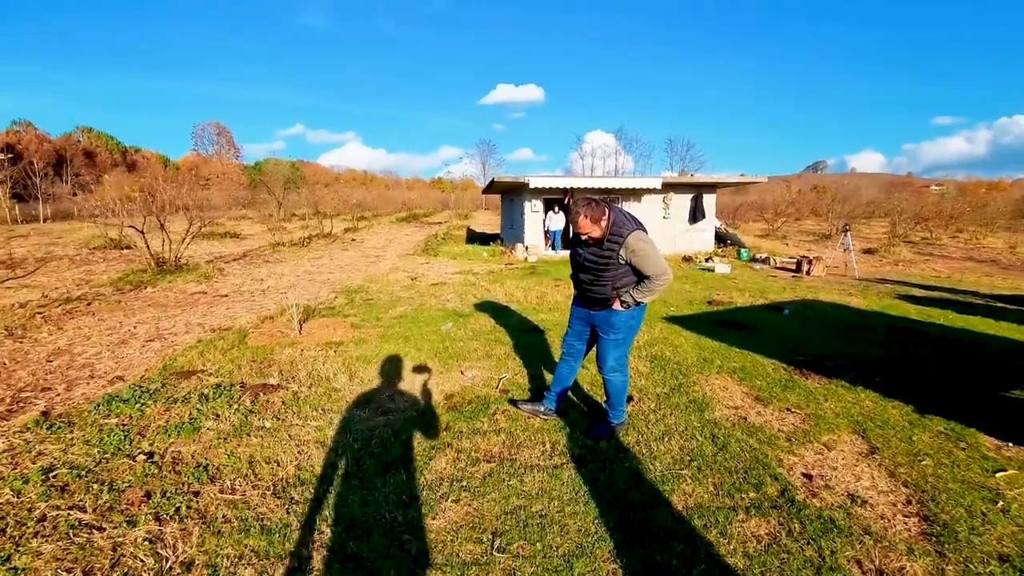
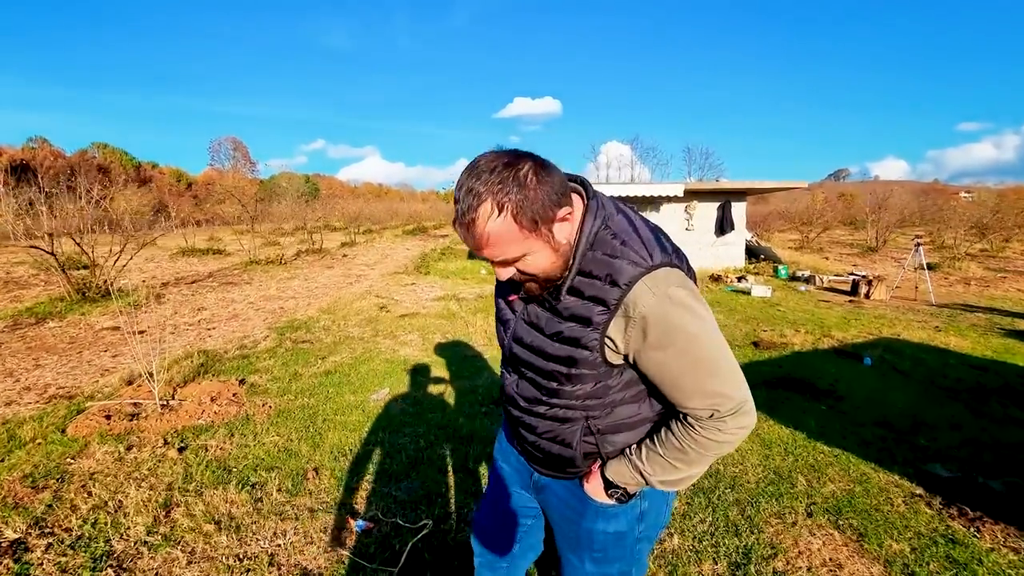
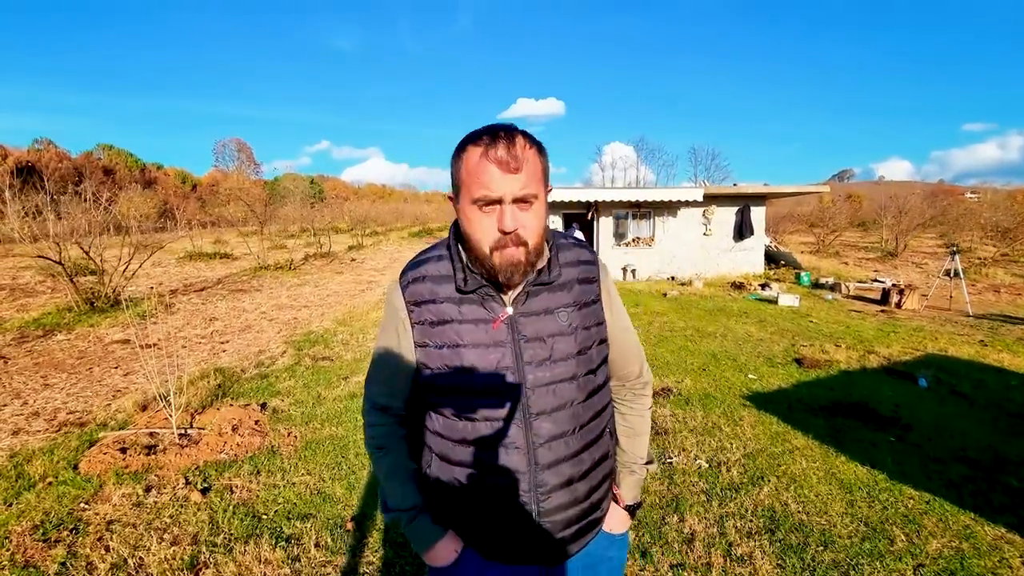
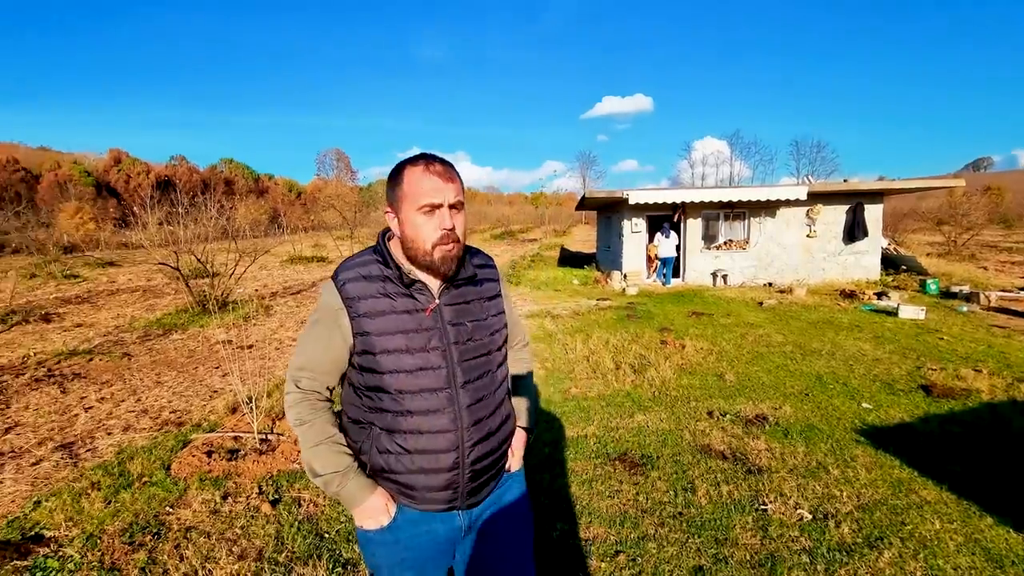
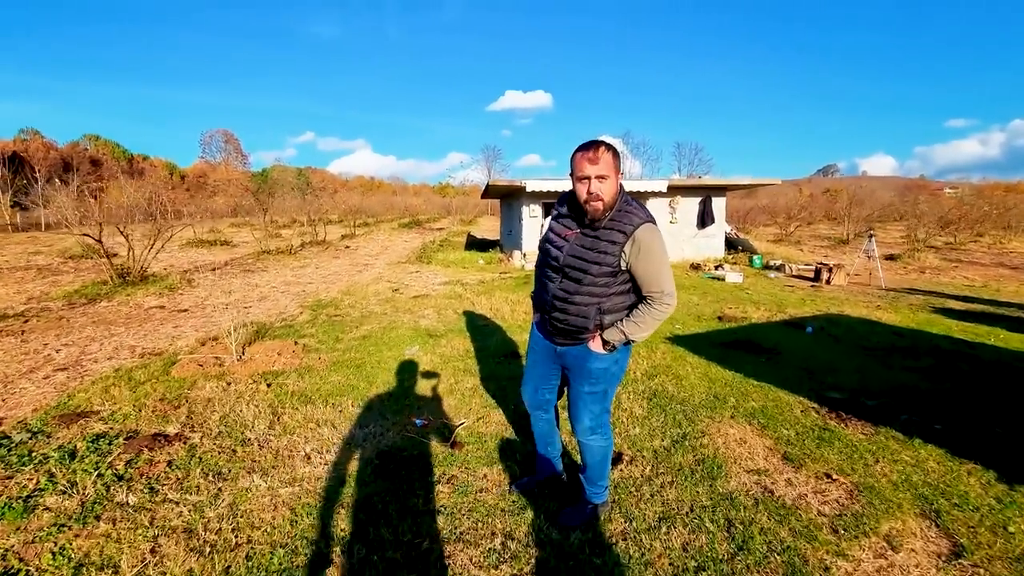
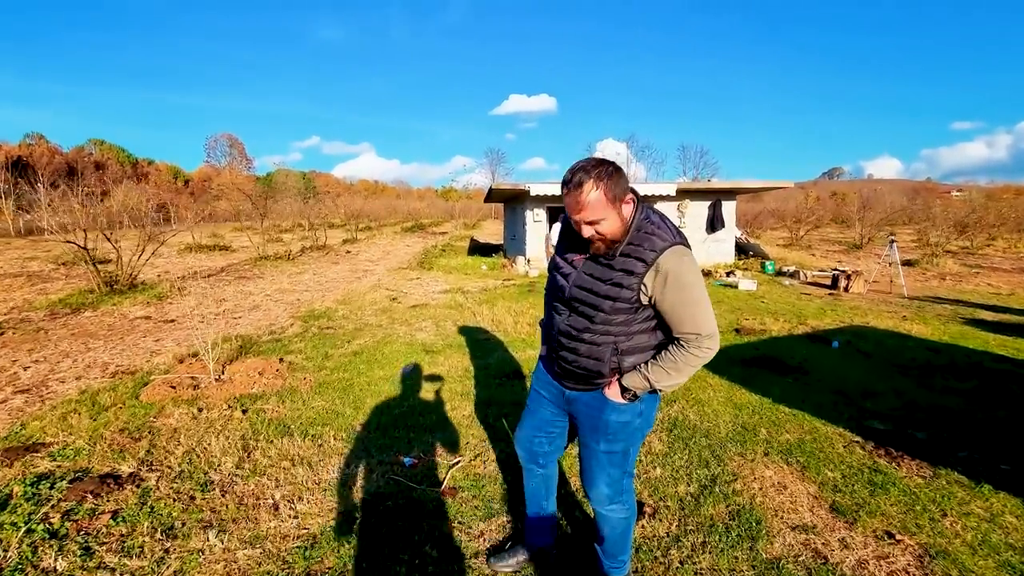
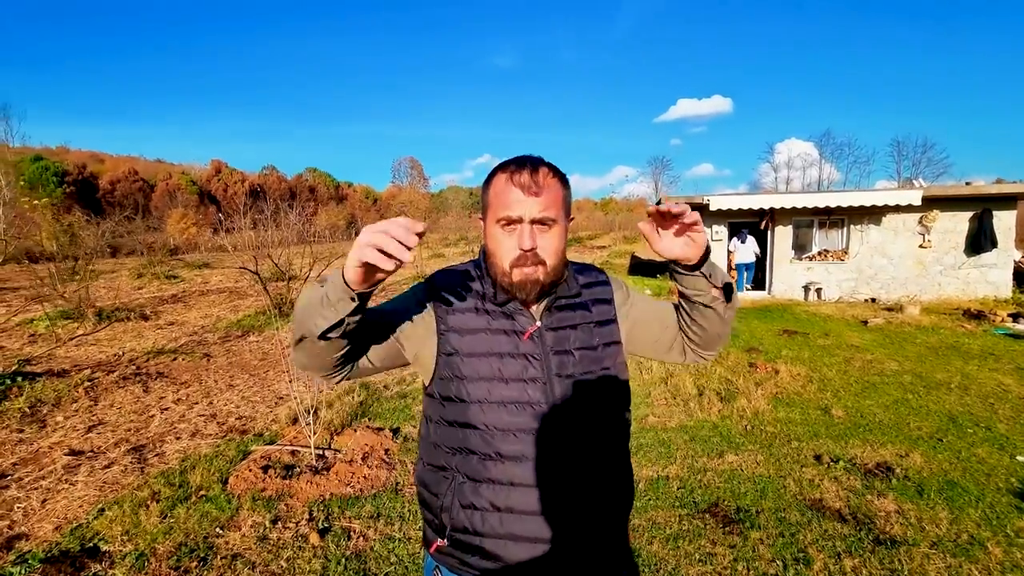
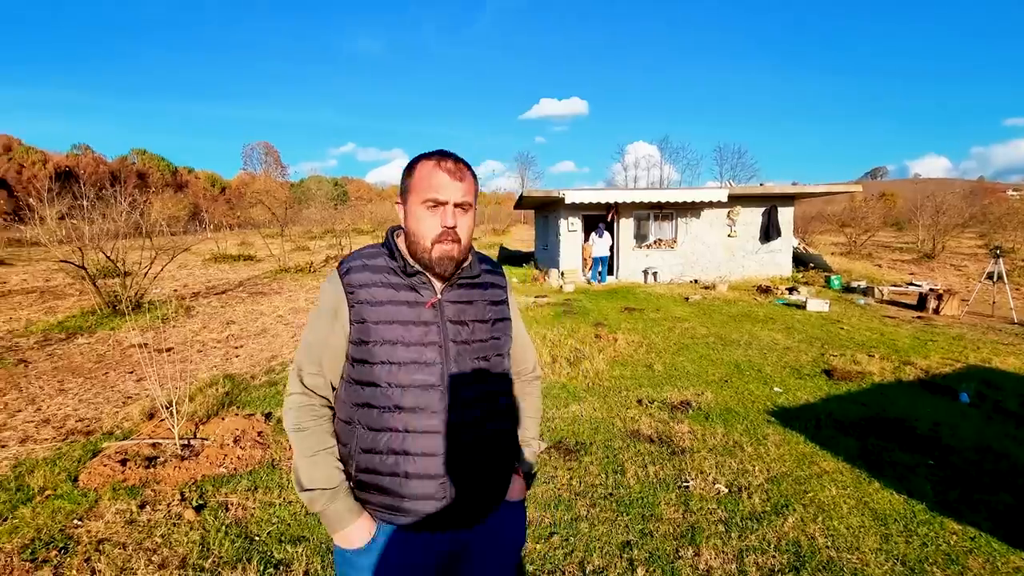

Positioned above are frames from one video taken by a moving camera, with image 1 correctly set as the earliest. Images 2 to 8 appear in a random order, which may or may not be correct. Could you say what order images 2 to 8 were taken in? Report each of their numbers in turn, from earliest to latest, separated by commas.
5, 6, 2, 3, 8, 4, 7
